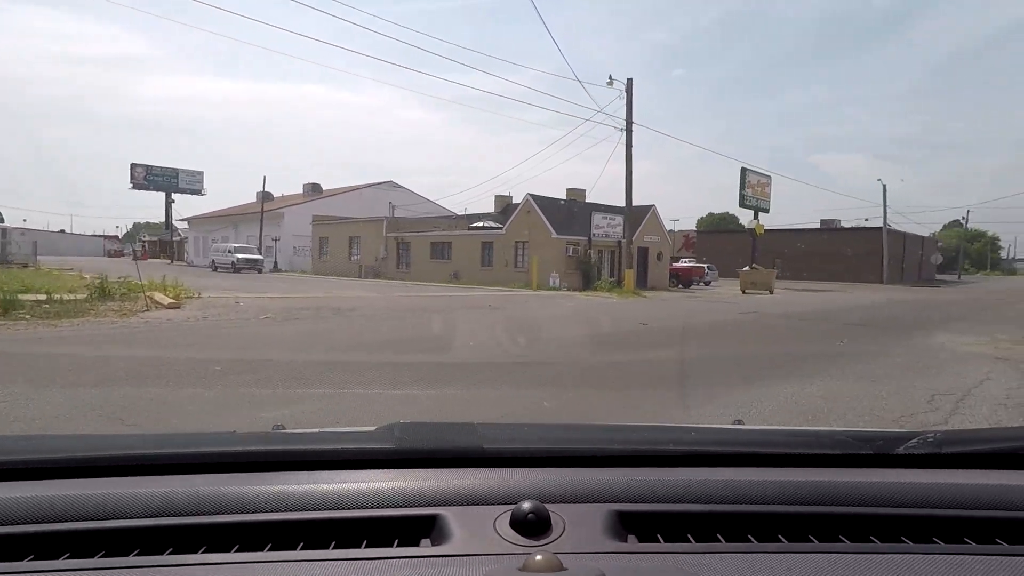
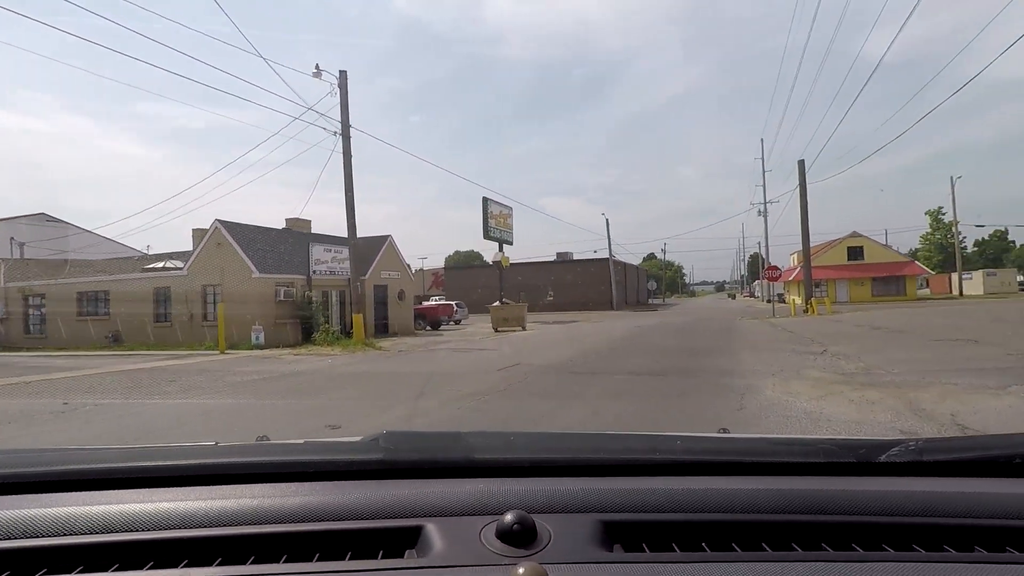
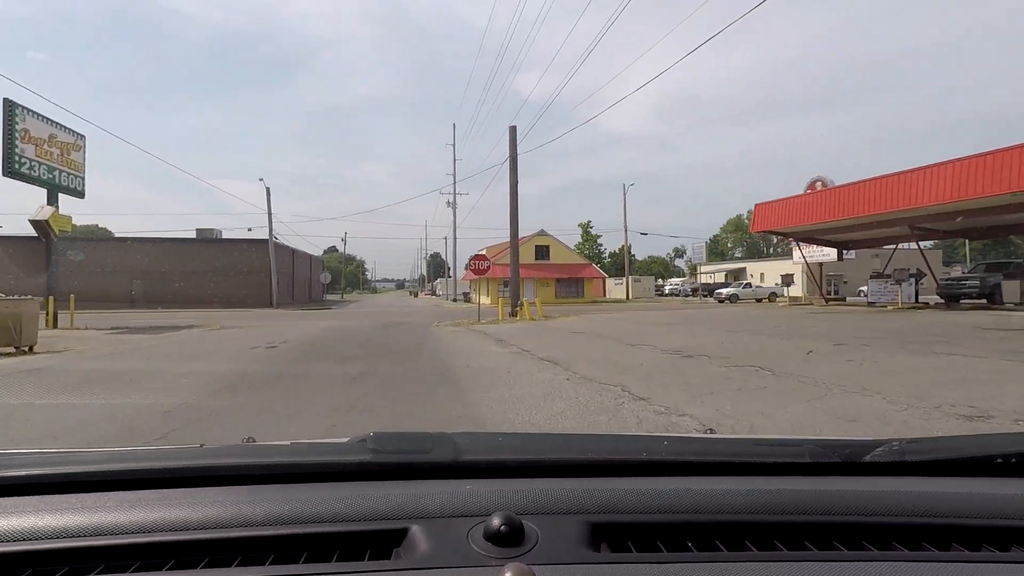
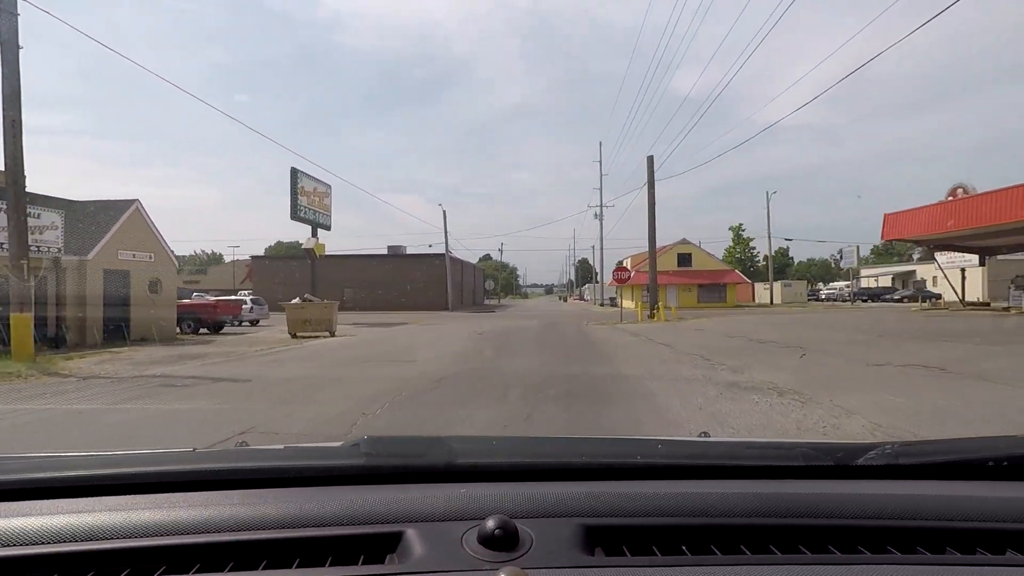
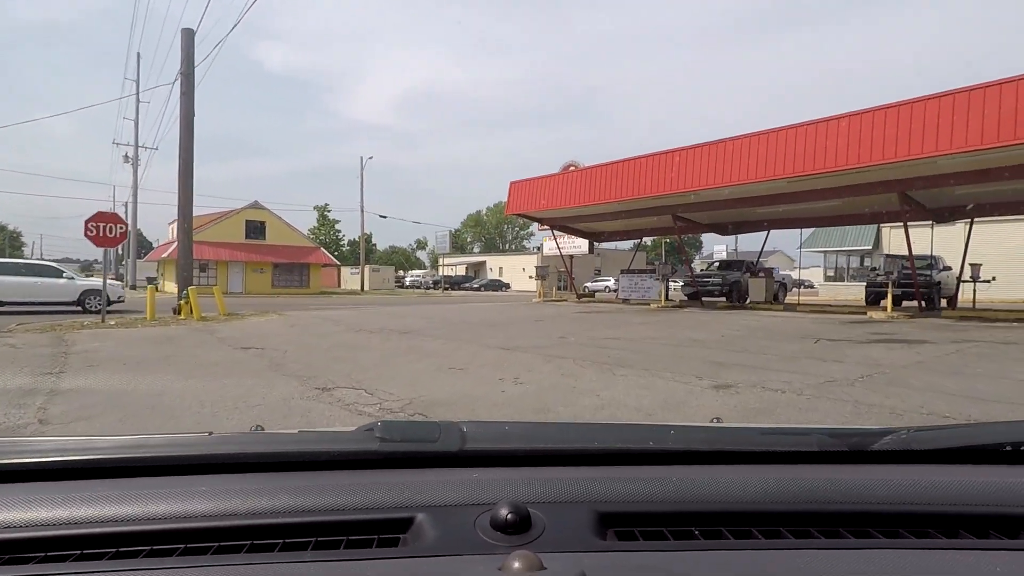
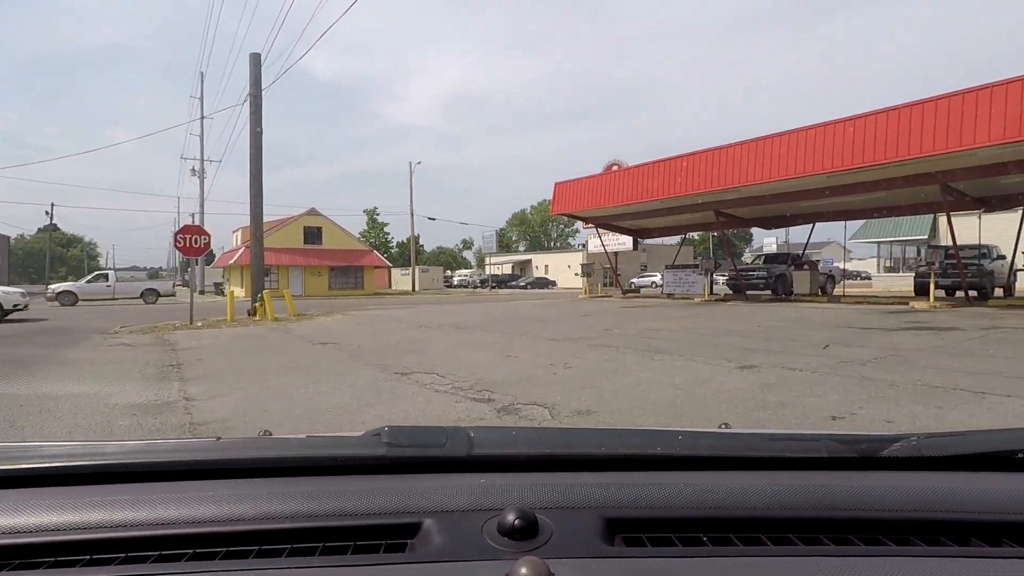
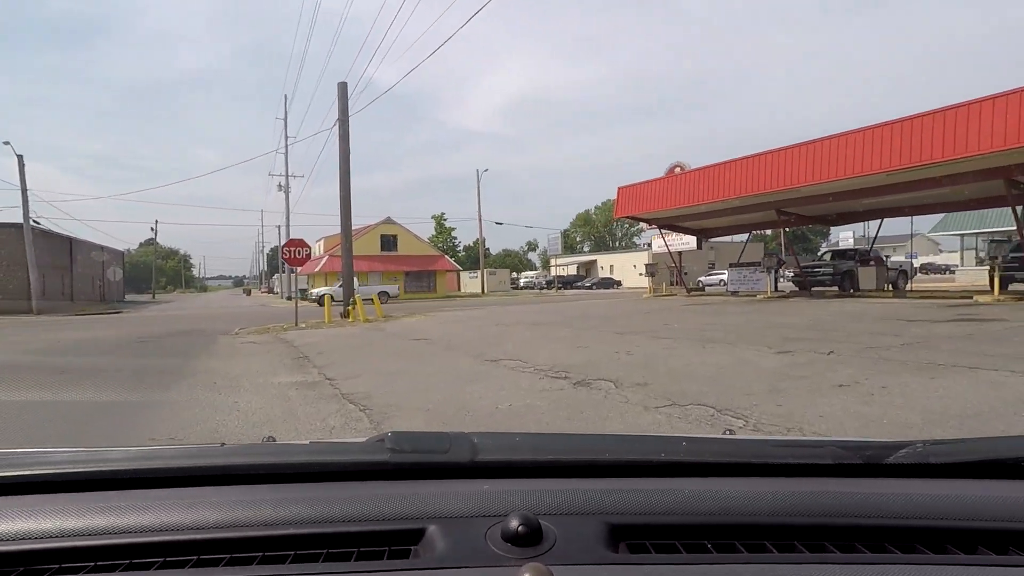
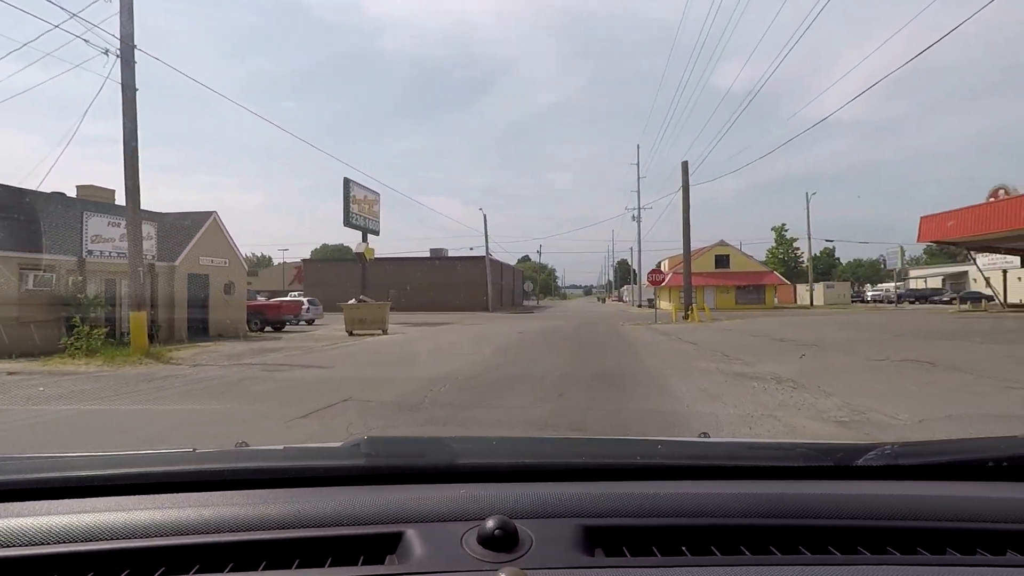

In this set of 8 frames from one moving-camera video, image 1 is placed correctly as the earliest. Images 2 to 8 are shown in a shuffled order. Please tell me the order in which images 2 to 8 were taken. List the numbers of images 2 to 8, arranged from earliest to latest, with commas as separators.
2, 8, 4, 3, 7, 6, 5
